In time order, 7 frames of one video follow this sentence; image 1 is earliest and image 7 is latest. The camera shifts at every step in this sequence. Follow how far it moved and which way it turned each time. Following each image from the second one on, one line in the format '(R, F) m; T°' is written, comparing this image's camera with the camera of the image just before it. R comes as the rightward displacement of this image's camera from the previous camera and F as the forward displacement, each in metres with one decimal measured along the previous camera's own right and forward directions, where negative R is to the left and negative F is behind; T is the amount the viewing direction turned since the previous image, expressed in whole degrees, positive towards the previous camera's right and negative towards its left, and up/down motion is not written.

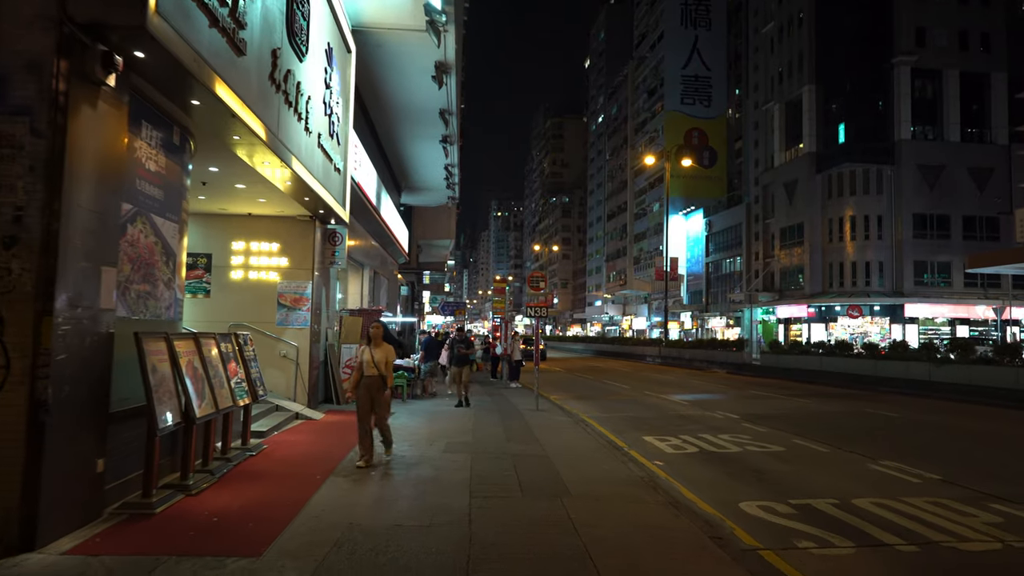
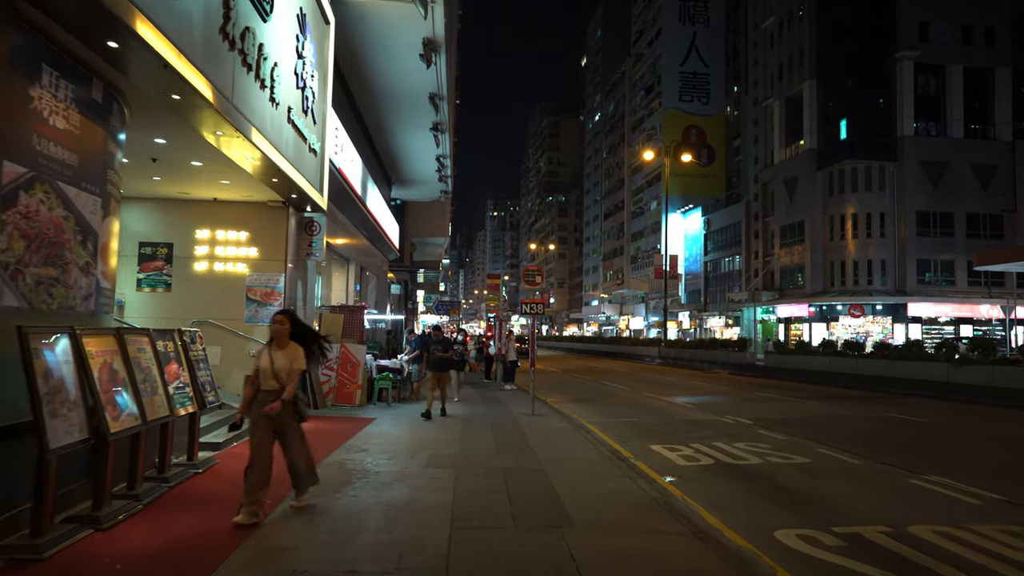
(+0.1, +1.2) m; 0°
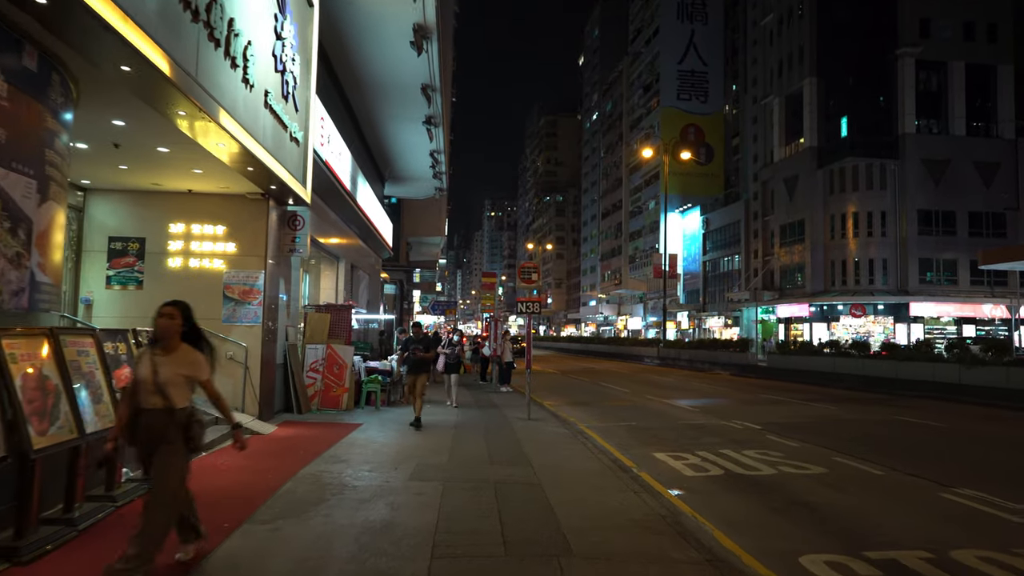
(+0.1, +0.7) m; 0°
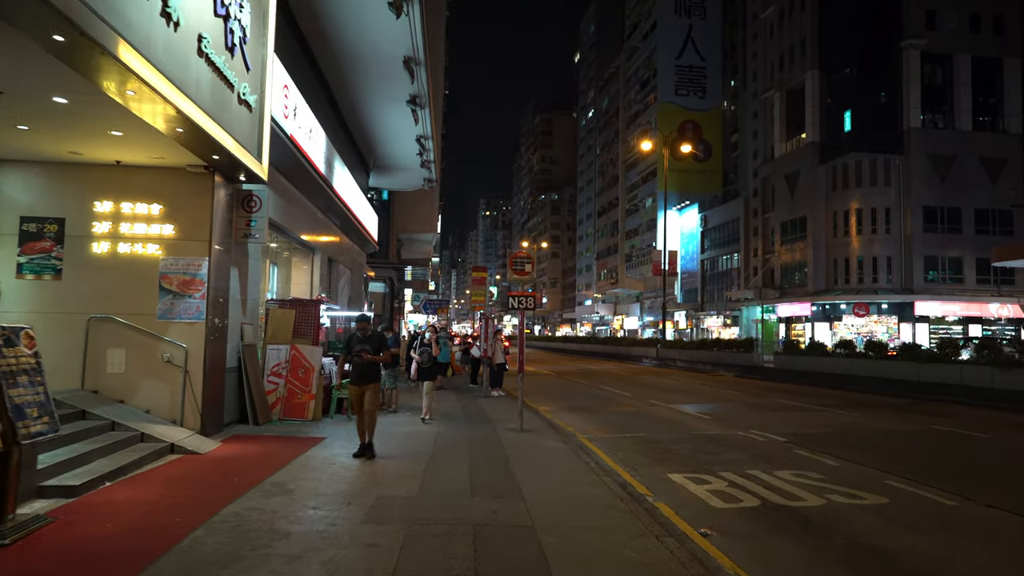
(+0.1, +1.6) m; 0°
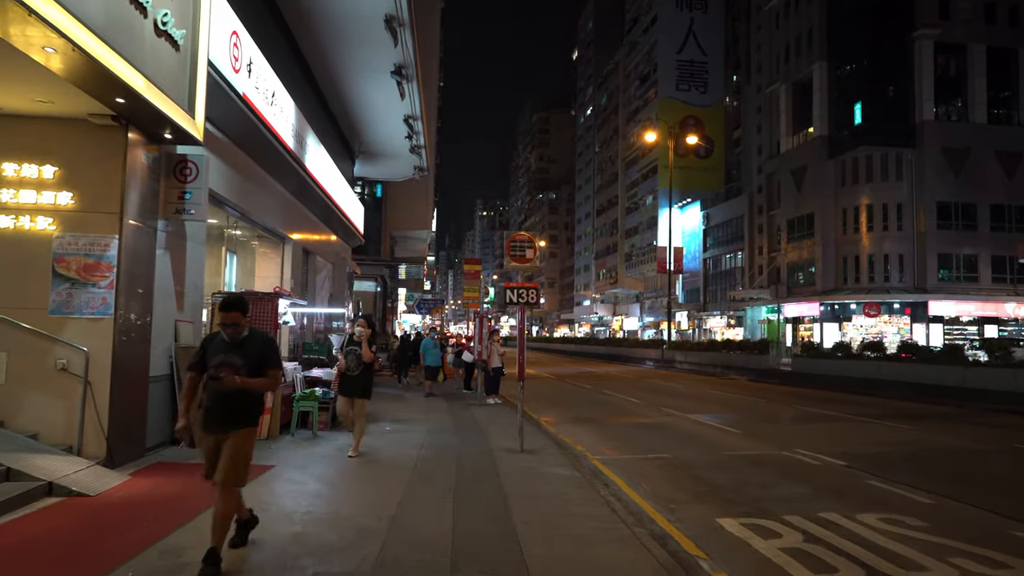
(0.0, +2.1) m; 0°
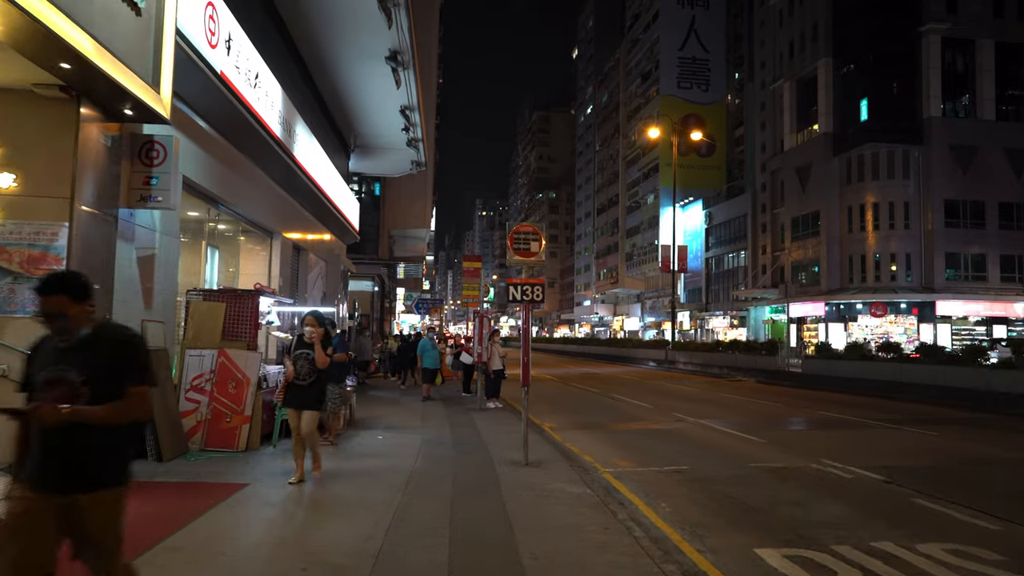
(-0.1, +0.9) m; 0°
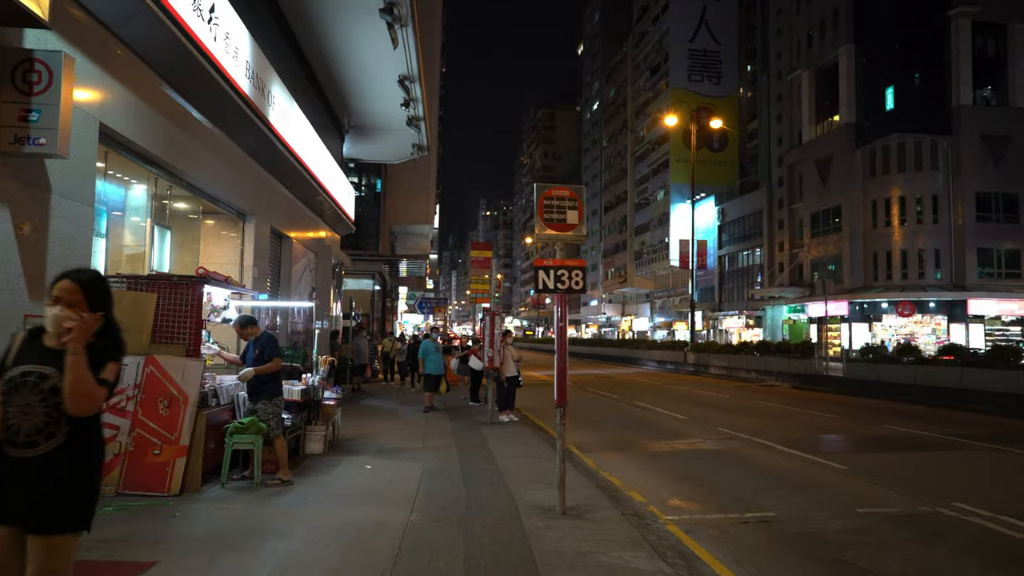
(-0.3, +2.3) m; 0°
